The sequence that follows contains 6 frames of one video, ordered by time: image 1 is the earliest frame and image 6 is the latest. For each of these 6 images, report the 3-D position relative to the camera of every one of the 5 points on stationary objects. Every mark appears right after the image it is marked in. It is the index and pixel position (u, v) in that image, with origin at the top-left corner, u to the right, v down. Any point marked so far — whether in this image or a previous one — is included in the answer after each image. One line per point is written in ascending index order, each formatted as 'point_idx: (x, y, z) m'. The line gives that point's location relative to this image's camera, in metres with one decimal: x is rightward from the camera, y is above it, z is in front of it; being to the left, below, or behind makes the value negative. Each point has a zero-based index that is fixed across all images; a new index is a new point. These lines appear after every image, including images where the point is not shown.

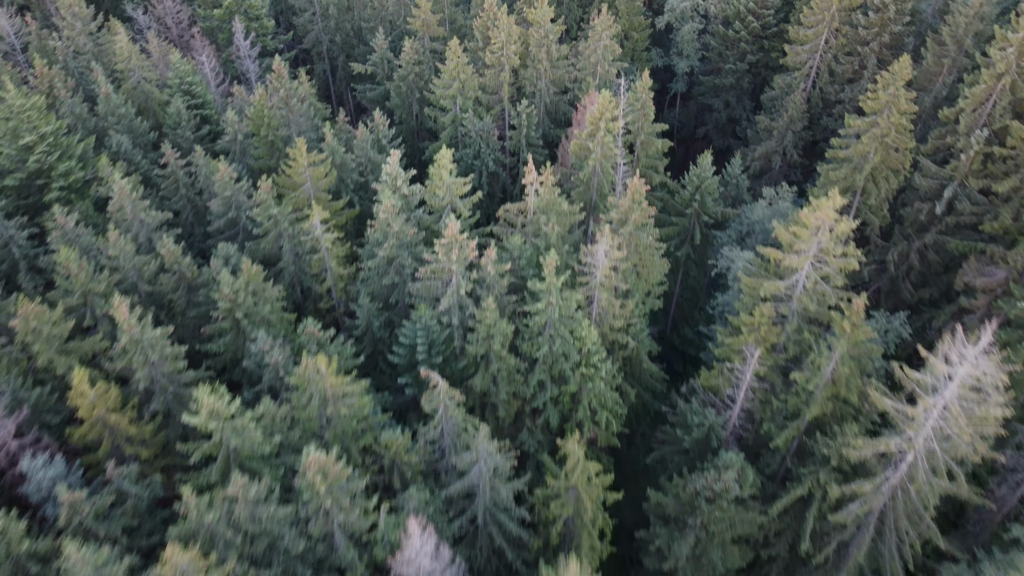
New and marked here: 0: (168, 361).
0: (-8.4, -1.8, +19.9) m
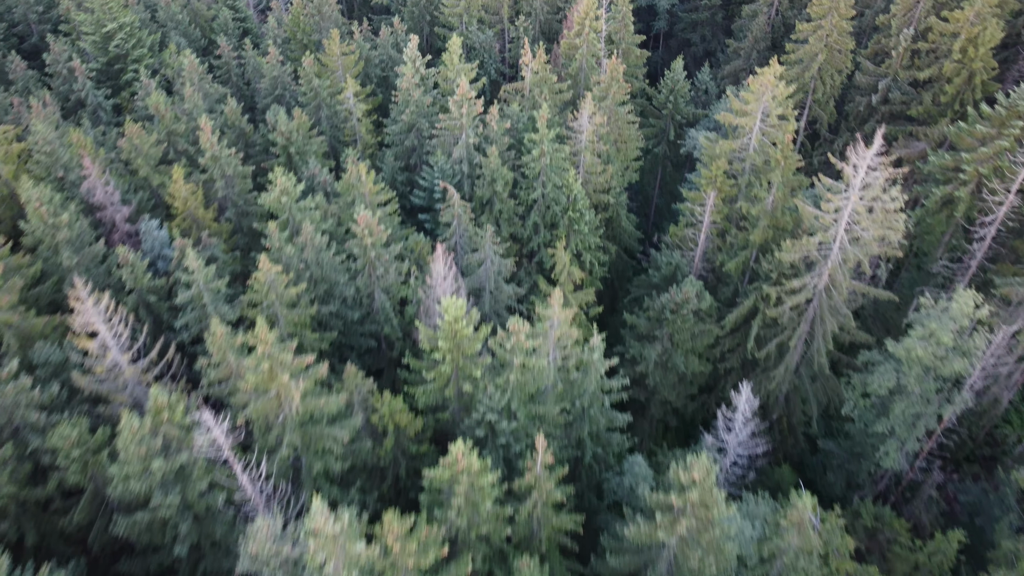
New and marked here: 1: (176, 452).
0: (-8.4, +3.3, +25.1) m
1: (-6.5, -3.2, +16.0) m
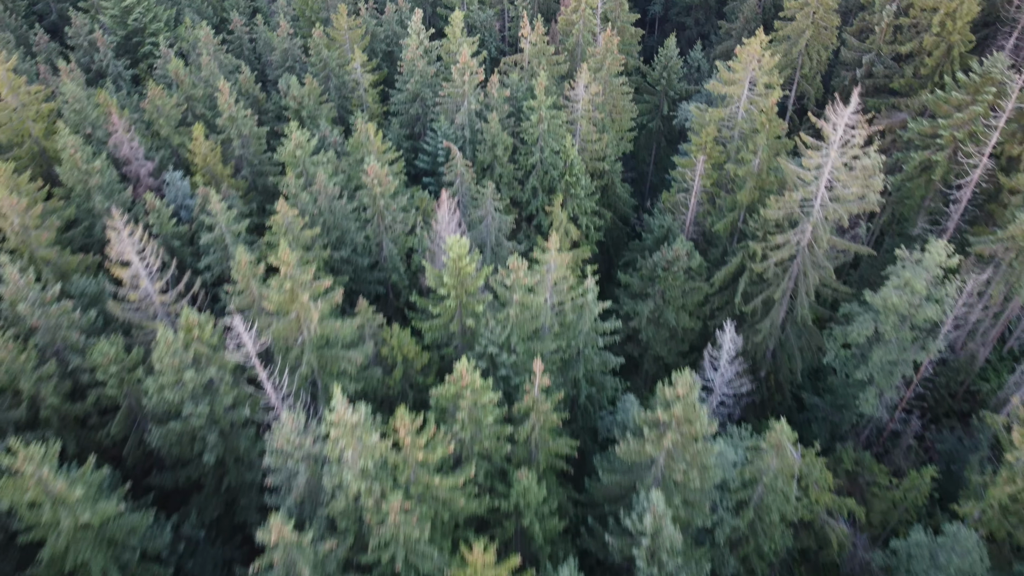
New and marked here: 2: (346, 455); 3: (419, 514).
0: (-8.4, +4.8, +26.7) m
1: (-6.6, -1.7, +17.5) m
2: (-3.0, -3.1, +15.0) m
3: (-1.8, -4.3, +15.8) m
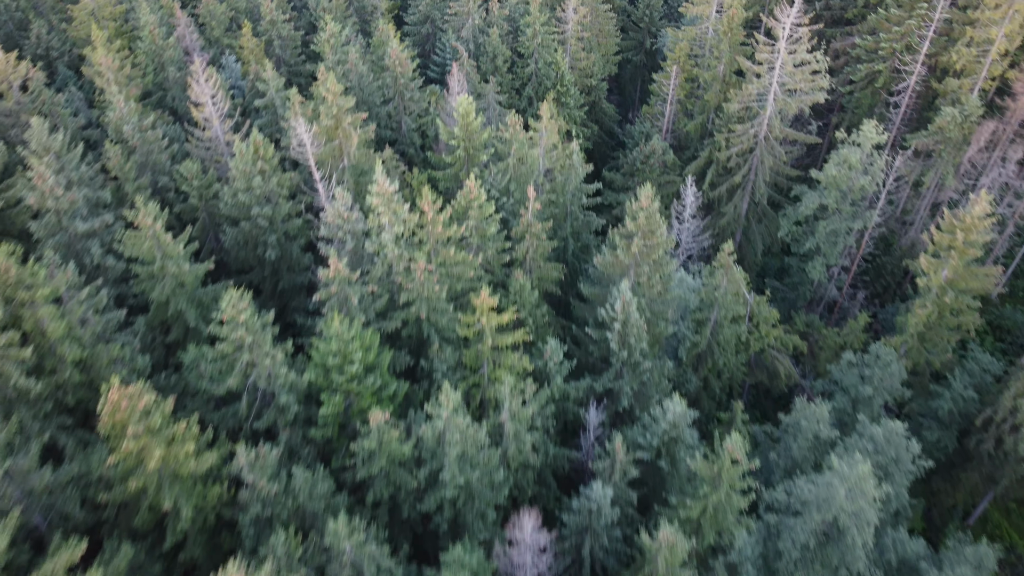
0: (-8.4, +9.4, +31.4) m
1: (-6.6, +2.9, +22.2) m
2: (-3.1, +1.5, +19.6) m
3: (-1.8, +0.3, +20.5) m
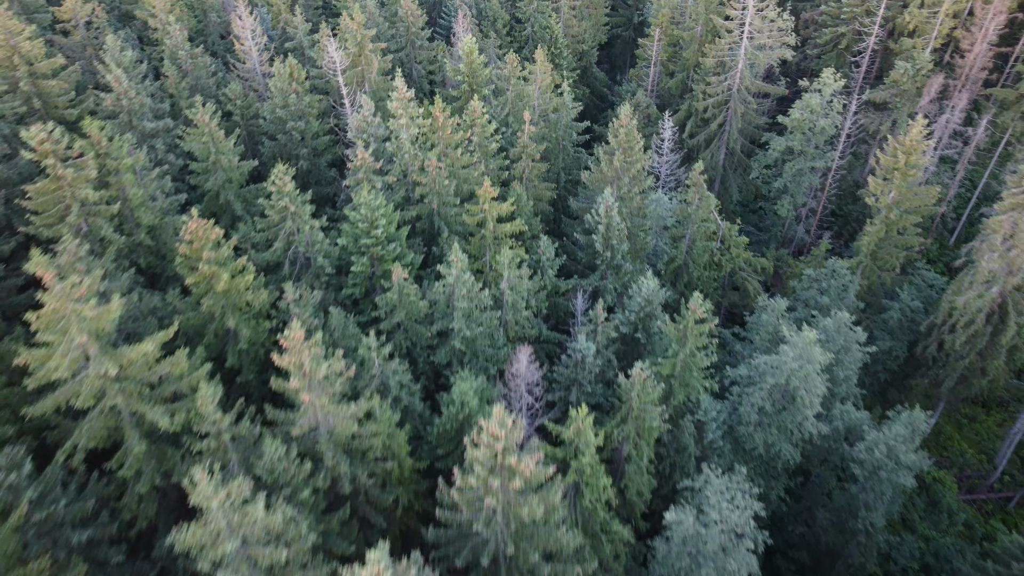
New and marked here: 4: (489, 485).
0: (-8.5, +12.2, +35.2) m
1: (-6.7, +5.9, +25.9) m
2: (-3.1, +4.6, +23.3) m
3: (-1.9, +3.3, +24.1) m
4: (-0.4, -3.4, +14.2) m
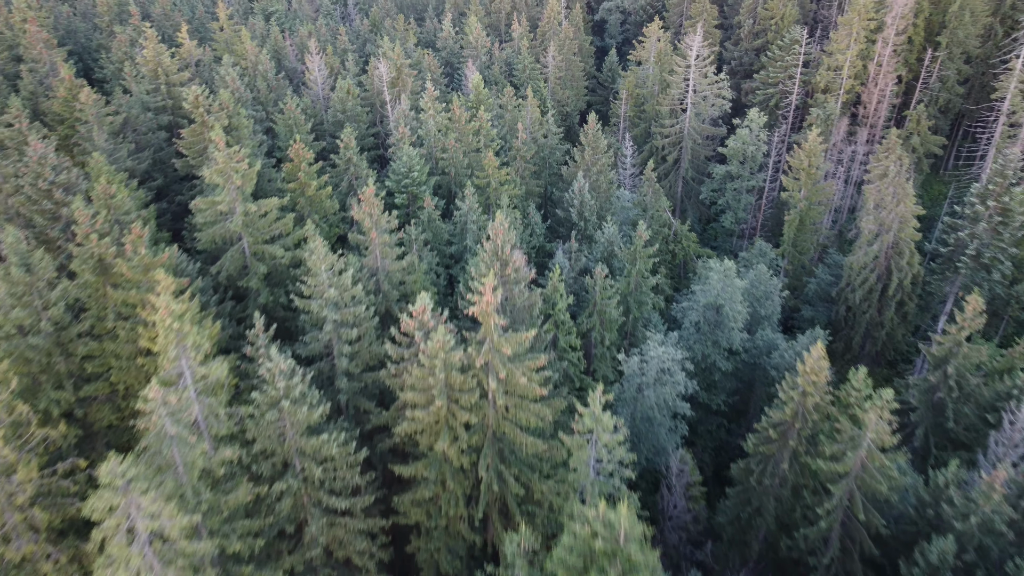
0: (-8.6, +12.4, +45.6) m
1: (-6.8, +7.6, +35.4) m
2: (-3.3, +6.8, +32.6) m
3: (-2.0, +5.4, +33.2) m
4: (-0.5, +0.5, +22.3) m
